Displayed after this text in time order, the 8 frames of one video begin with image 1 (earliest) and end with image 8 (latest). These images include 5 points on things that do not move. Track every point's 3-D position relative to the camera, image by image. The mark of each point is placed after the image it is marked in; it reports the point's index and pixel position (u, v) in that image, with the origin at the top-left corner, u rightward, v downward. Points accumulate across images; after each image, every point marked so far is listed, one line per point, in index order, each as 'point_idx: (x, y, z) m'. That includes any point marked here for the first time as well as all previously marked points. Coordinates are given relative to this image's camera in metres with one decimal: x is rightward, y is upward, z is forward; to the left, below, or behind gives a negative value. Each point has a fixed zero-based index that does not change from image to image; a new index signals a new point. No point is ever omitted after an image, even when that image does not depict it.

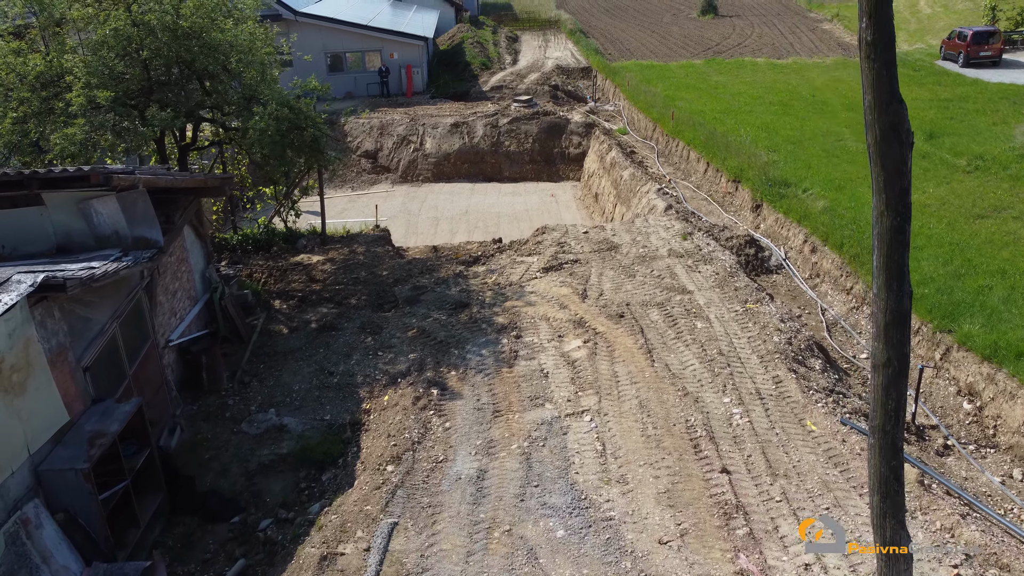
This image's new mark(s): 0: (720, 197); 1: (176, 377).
0: (+4.6, +2.0, +17.6) m
1: (-4.1, -1.1, +9.8) m
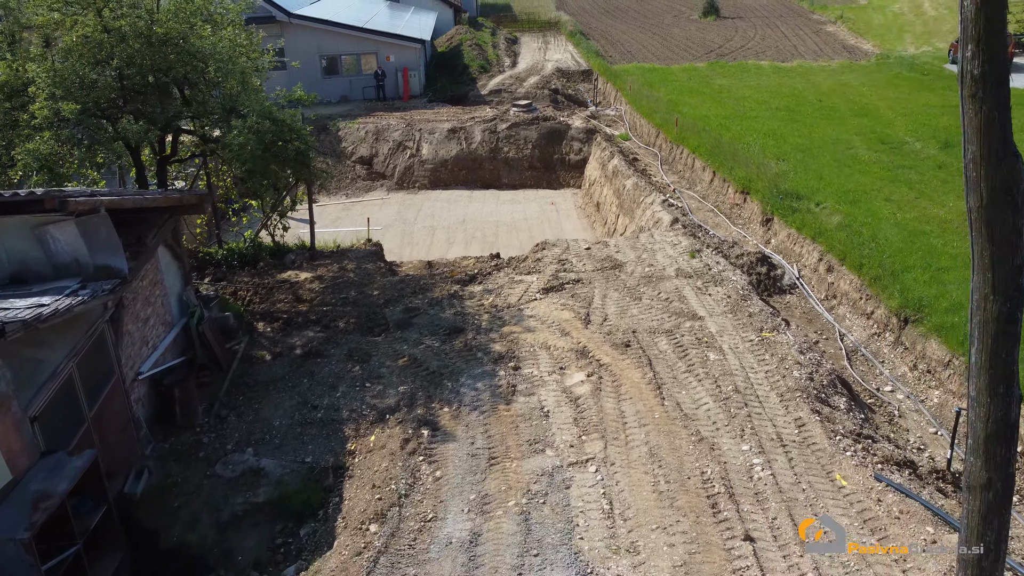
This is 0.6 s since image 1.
0: (+4.5, +1.7, +16.9) m
1: (-4.1, -1.4, +9.1) m
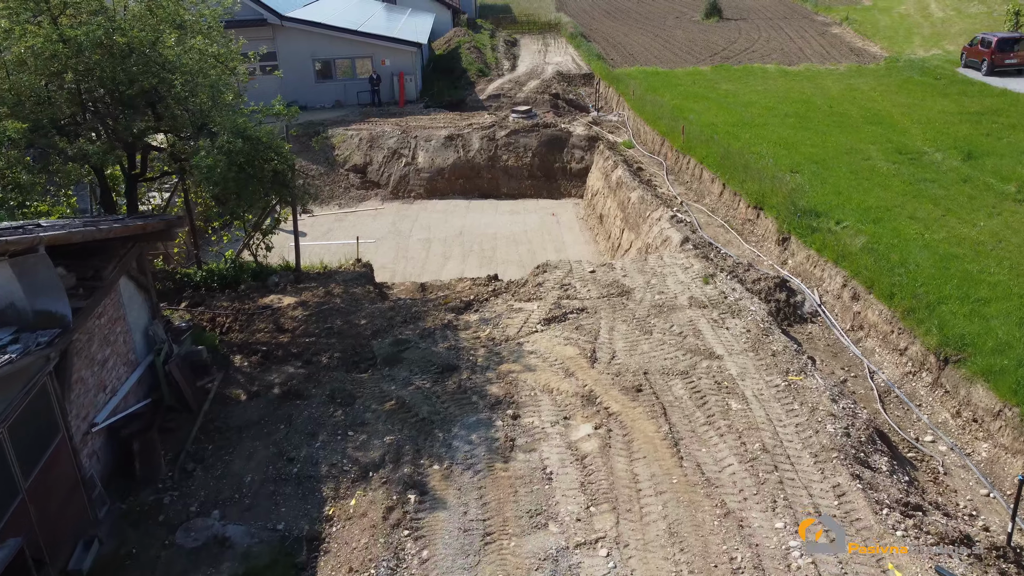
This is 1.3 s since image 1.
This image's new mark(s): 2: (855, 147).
0: (+4.5, +1.3, +16.0) m
1: (-4.1, -1.8, +8.2) m
2: (+8.4, +3.5, +19.7) m
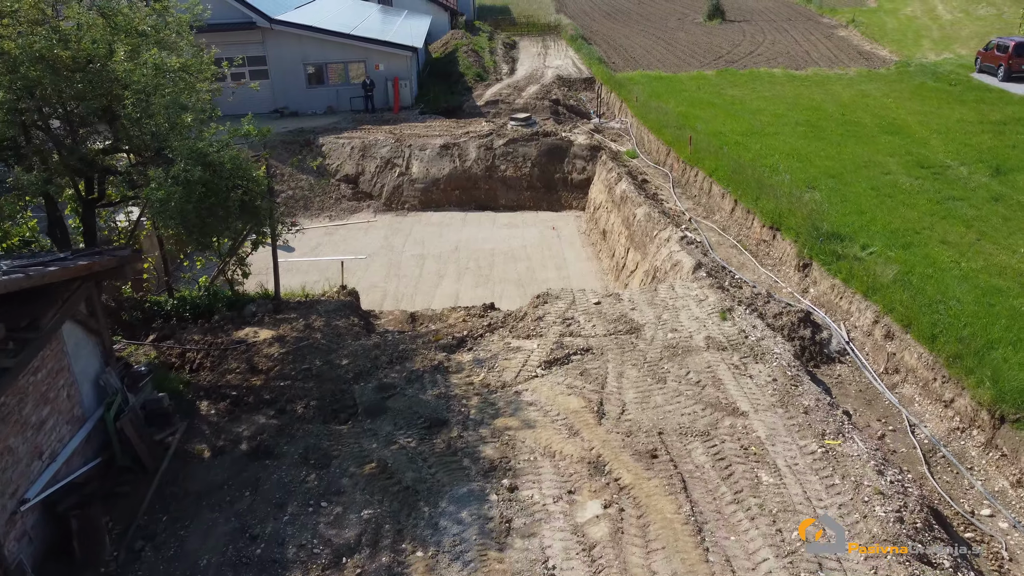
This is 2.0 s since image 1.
0: (+4.5, +0.8, +14.9) m
1: (-4.2, -2.3, +7.1) m
2: (+8.4, +3.0, +18.7) m
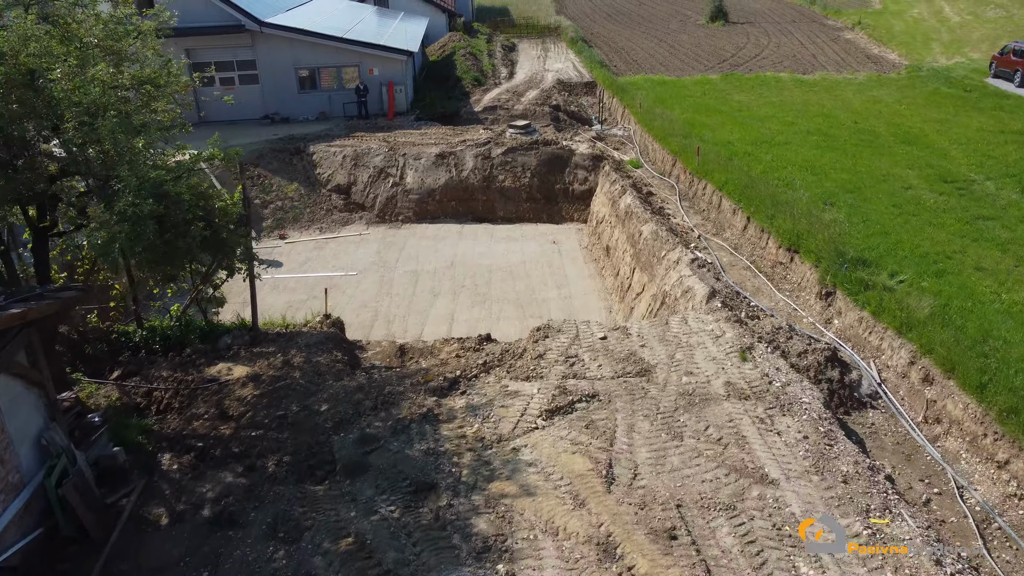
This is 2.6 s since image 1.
0: (+4.4, +0.3, +13.9) m
1: (-4.2, -2.7, +6.1) m
2: (+8.4, +2.5, +17.7) m
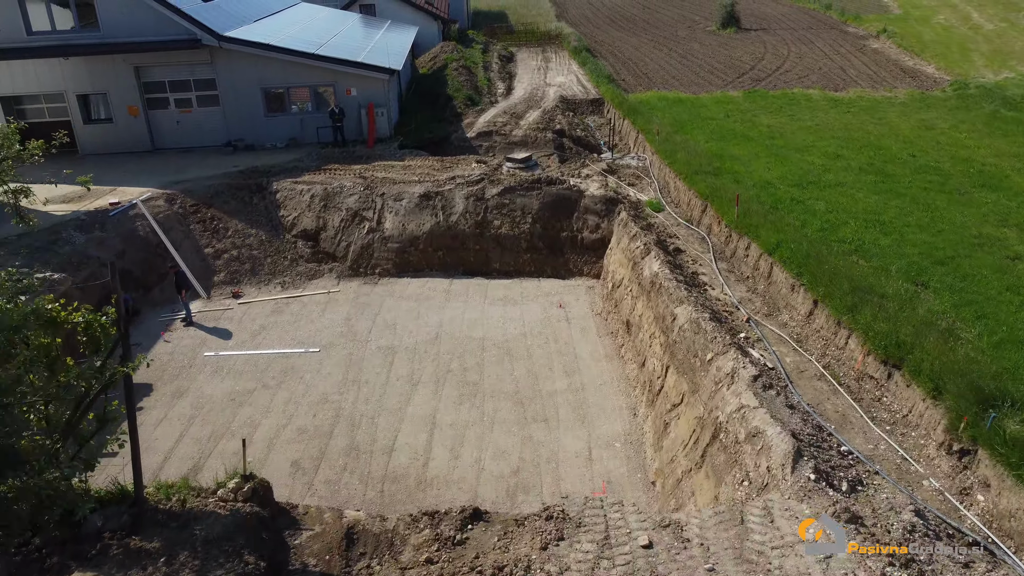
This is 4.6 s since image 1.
0: (+4.4, -1.2, +10.3) m
1: (-4.2, -4.3, +2.5) m
2: (+8.3, +1.0, +14.1) m
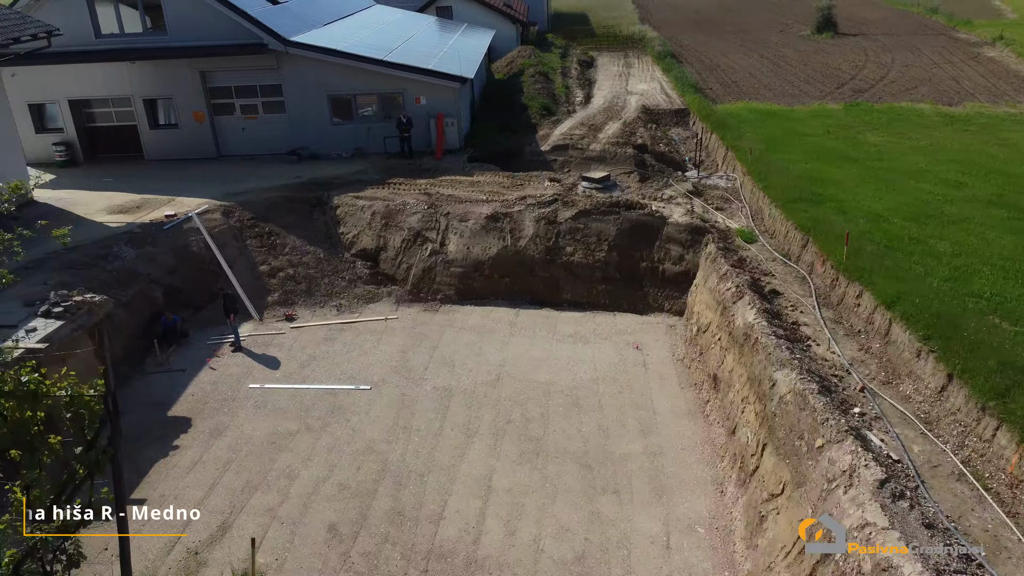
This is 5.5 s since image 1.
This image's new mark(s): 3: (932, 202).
0: (+5.1, -2.1, +8.3) m
1: (-4.3, -4.8, +1.2) m
2: (+9.4, -0.1, +11.7) m
3: (+8.7, +1.7, +16.6) m
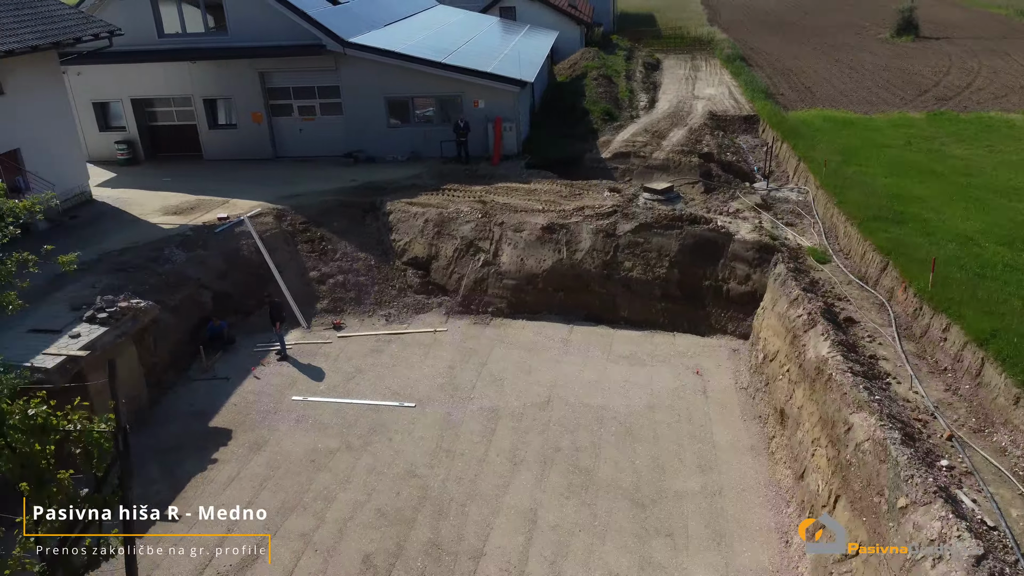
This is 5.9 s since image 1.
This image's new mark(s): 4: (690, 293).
0: (+5.5, -2.6, +7.2) m
1: (-4.5, -5.0, +0.8) m
2: (+10.1, -0.7, +10.3) m
3: (+9.8, +1.2, +15.2) m
4: (+3.7, -0.1, +16.7) m
